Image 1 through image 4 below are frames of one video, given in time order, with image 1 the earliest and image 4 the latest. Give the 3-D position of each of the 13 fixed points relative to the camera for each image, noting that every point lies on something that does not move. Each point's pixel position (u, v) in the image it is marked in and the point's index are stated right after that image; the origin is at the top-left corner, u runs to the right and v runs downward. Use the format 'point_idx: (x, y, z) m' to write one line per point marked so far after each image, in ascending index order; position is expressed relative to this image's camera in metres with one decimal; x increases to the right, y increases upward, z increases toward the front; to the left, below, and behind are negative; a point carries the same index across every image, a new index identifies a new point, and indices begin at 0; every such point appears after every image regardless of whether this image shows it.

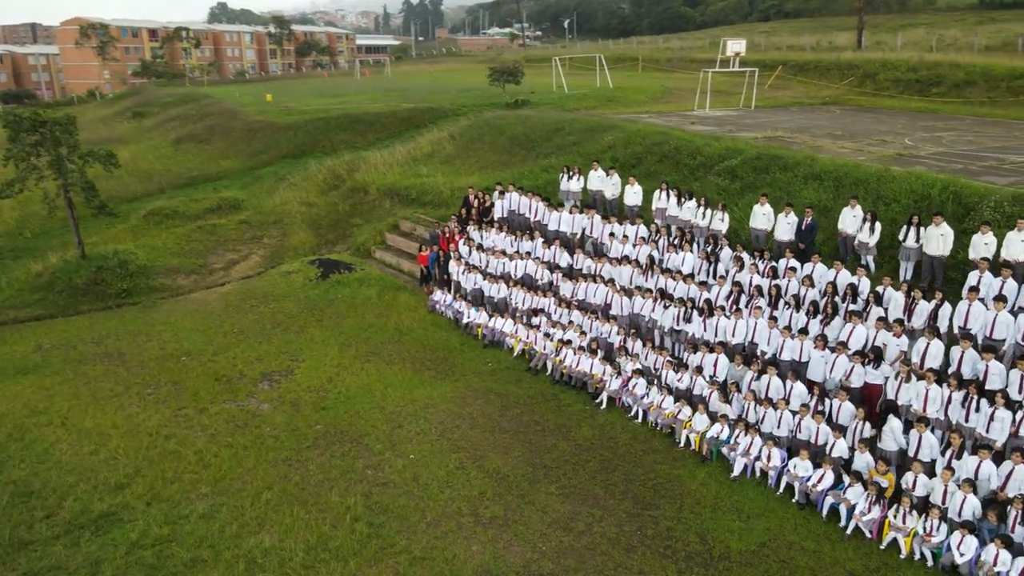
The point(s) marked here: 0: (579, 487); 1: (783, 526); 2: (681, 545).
0: (+1.0, -2.9, +10.7) m
1: (+3.6, -3.2, +9.7) m
2: (+2.2, -3.3, +9.4) m
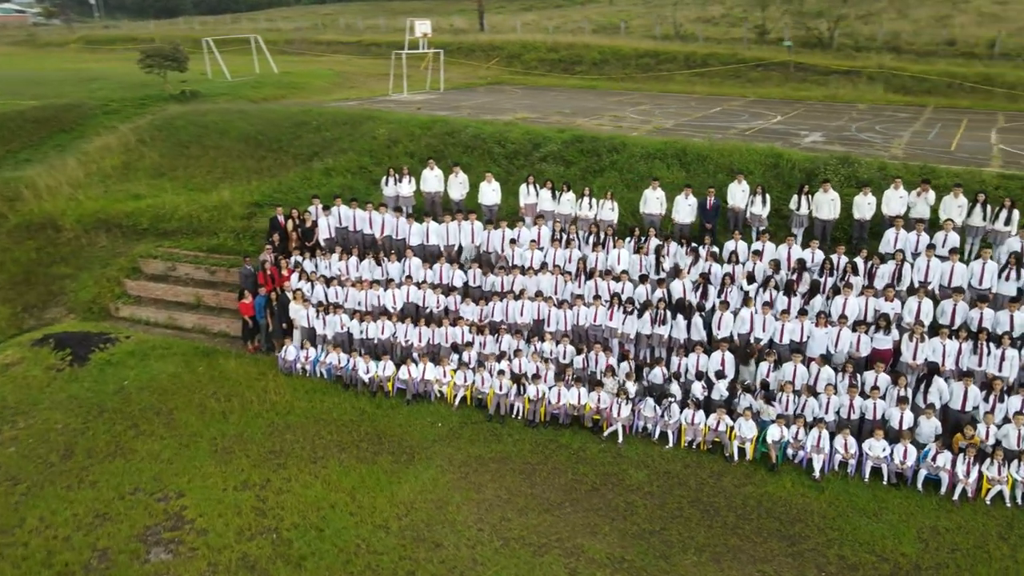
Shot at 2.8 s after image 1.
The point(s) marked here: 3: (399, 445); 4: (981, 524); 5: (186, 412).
0: (+2.5, -3.2, +9.1) m
1: (+5.2, -3.0, +9.7) m
2: (+4.2, -3.3, +8.6) m
3: (-1.7, -2.4, +11.3) m
4: (+6.0, -3.0, +9.5) m
5: (-5.4, -2.1, +12.2) m
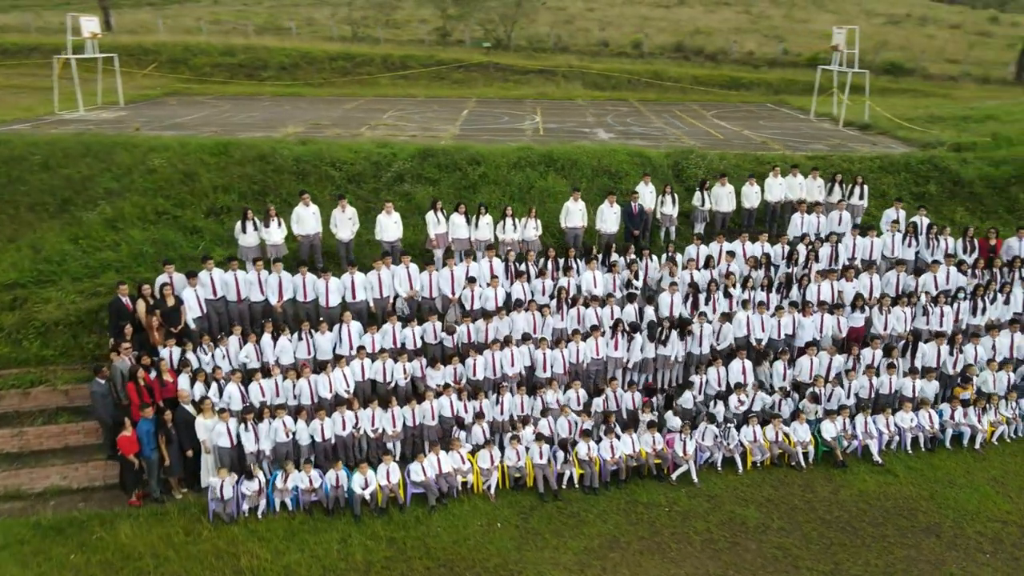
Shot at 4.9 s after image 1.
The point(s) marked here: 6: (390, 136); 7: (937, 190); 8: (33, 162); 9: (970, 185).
0: (+4.5, -3.3, +8.8) m
1: (+6.5, -2.6, +10.6) m
2: (+6.2, -3.1, +9.2) m
3: (-0.3, -3.3, +8.6) m
4: (+7.3, -2.6, +10.8) m
5: (-4.0, -3.6, +7.6) m
6: (-3.3, +4.1, +20.1) m
7: (+9.7, +2.2, +16.8) m
8: (-9.6, +2.5, +14.8) m
9: (+10.5, +2.4, +16.9) m
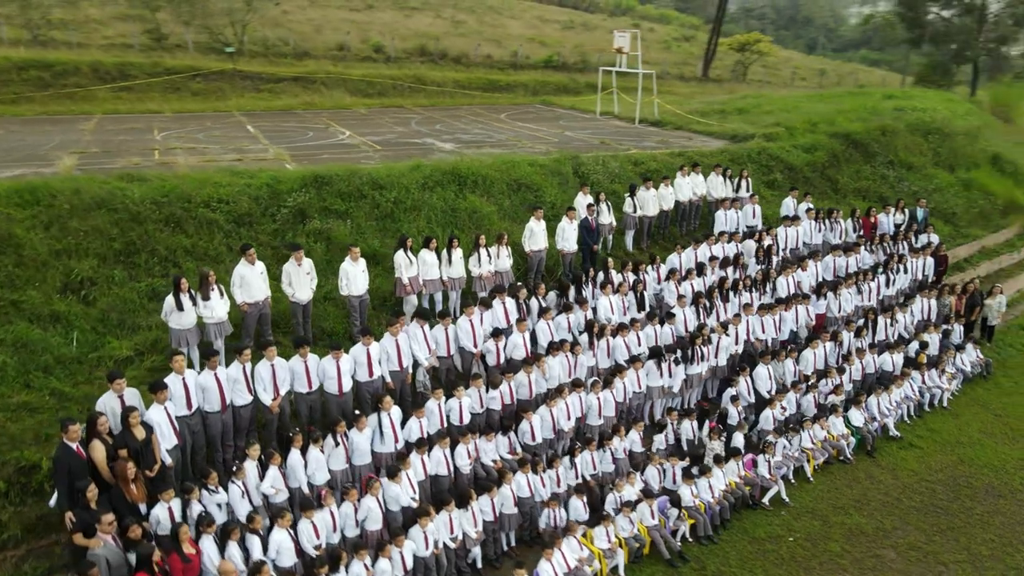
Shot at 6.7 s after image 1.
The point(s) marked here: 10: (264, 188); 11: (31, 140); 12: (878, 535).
0: (+6.1, -3.1, +9.3) m
1: (+7.1, -2.3, +11.7) m
2: (+7.5, -2.7, +10.4) m
3: (+1.8, -3.8, +7.2) m
4: (+7.8, -2.1, +12.3) m
5: (-1.1, -4.6, +4.8) m
6: (-6.6, +2.8, +16.3) m
7: (+6.8, +2.8, +18.6) m
8: (-9.9, +0.5, +9.0) m
9: (+7.5, +3.0, +19.0) m
10: (-4.3, +1.7, +12.7) m
11: (-12.7, +3.9, +19.5) m
12: (+4.6, -3.1, +9.2) m
